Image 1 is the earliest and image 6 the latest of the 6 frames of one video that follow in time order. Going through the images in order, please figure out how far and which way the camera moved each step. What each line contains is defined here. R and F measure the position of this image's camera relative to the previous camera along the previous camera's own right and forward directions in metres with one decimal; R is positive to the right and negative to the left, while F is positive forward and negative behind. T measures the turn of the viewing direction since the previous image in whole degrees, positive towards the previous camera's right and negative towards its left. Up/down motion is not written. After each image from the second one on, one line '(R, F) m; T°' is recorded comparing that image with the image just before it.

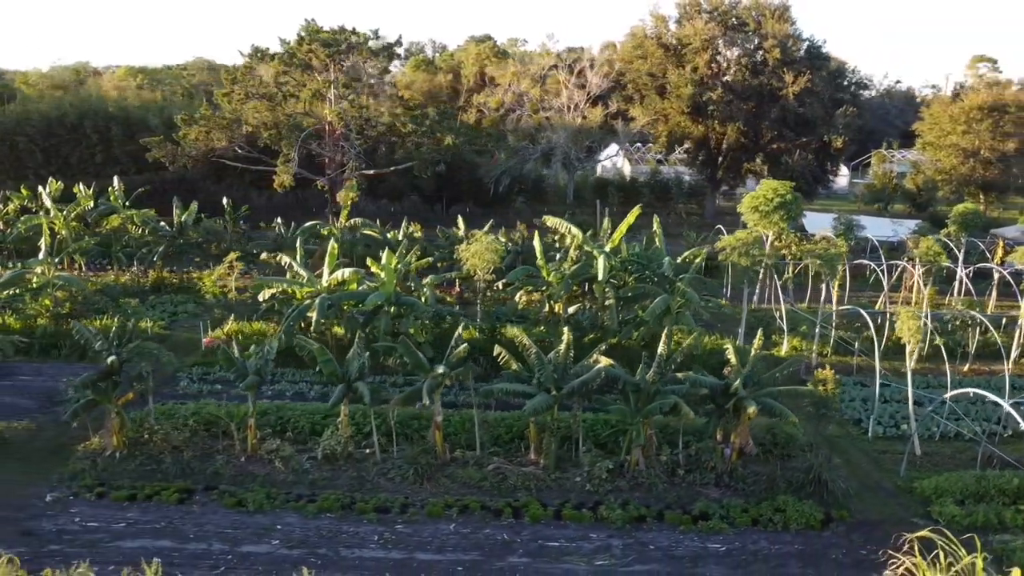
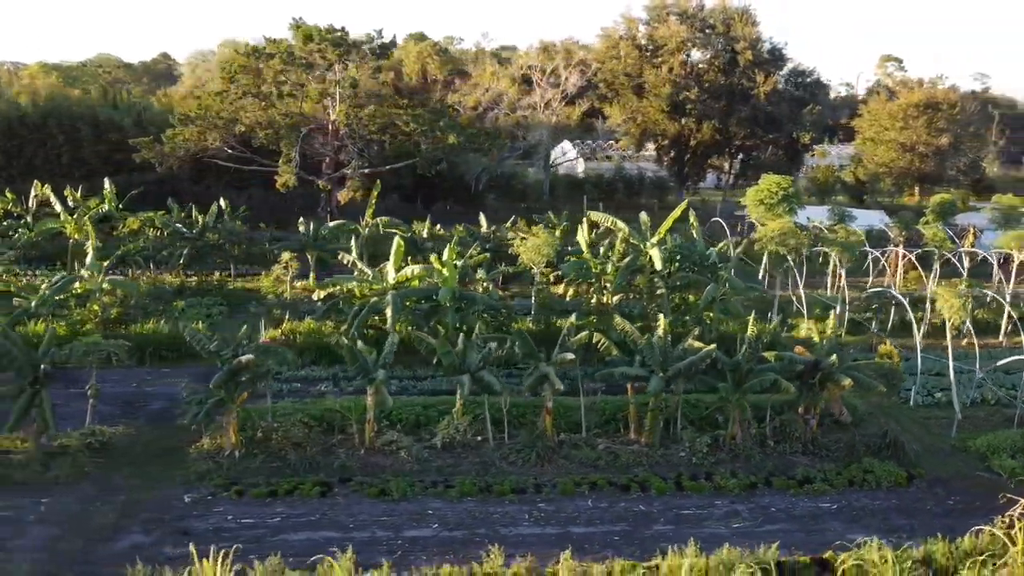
(-2.8, -0.4) m; +6°
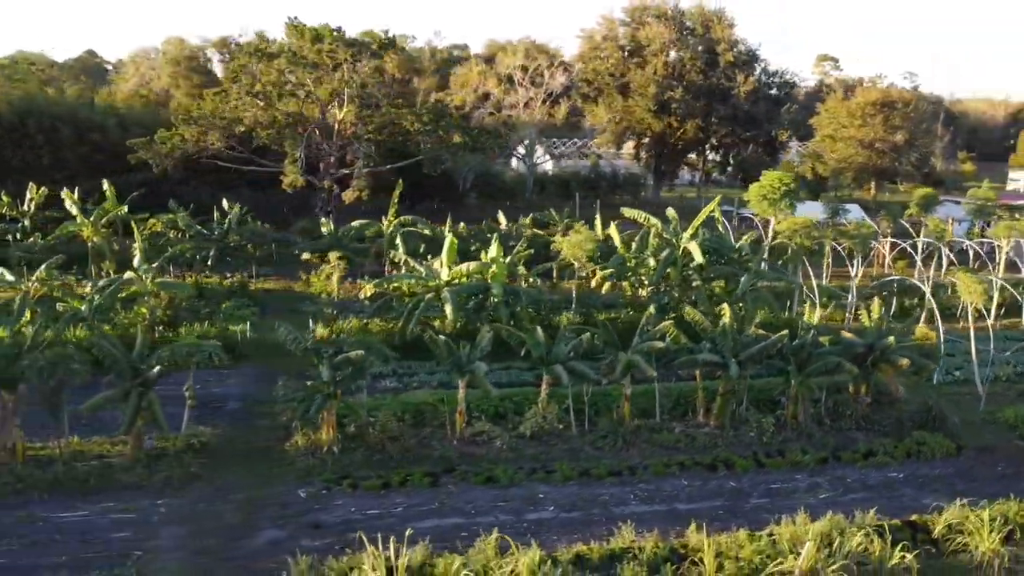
(-2.2, -0.4) m; +5°
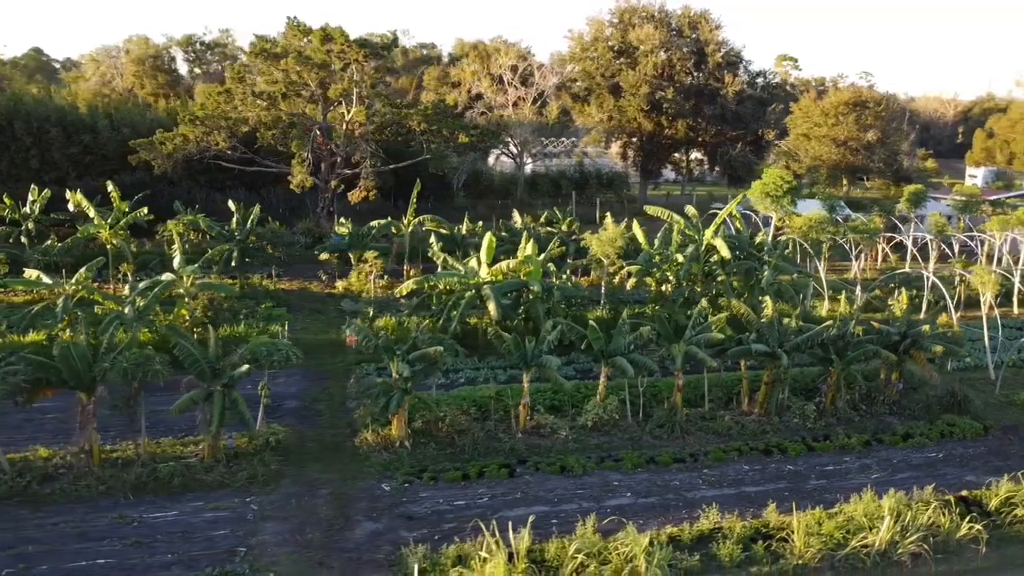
(-1.6, -0.3) m; +3°
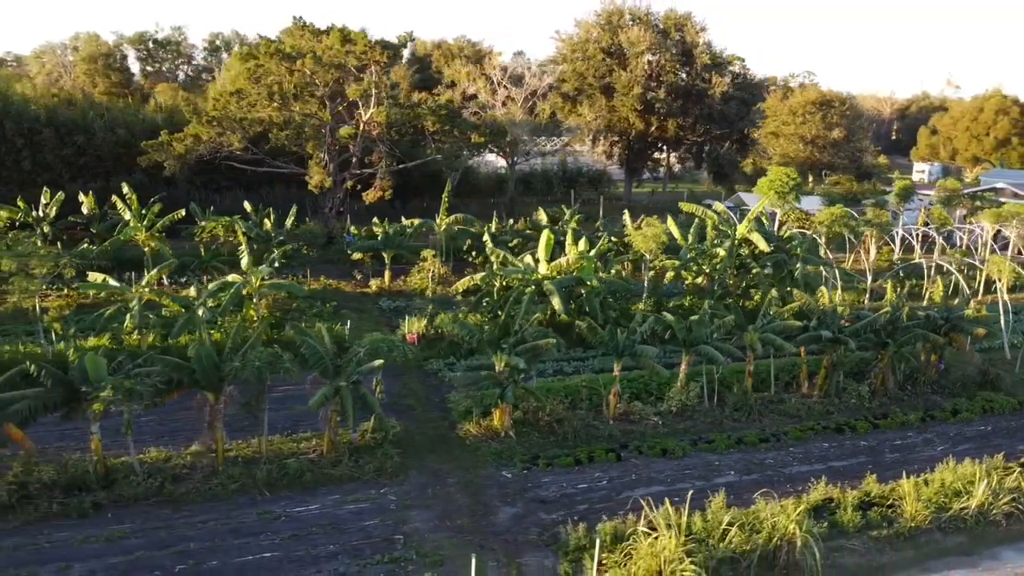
(-2.4, -0.4) m; +5°
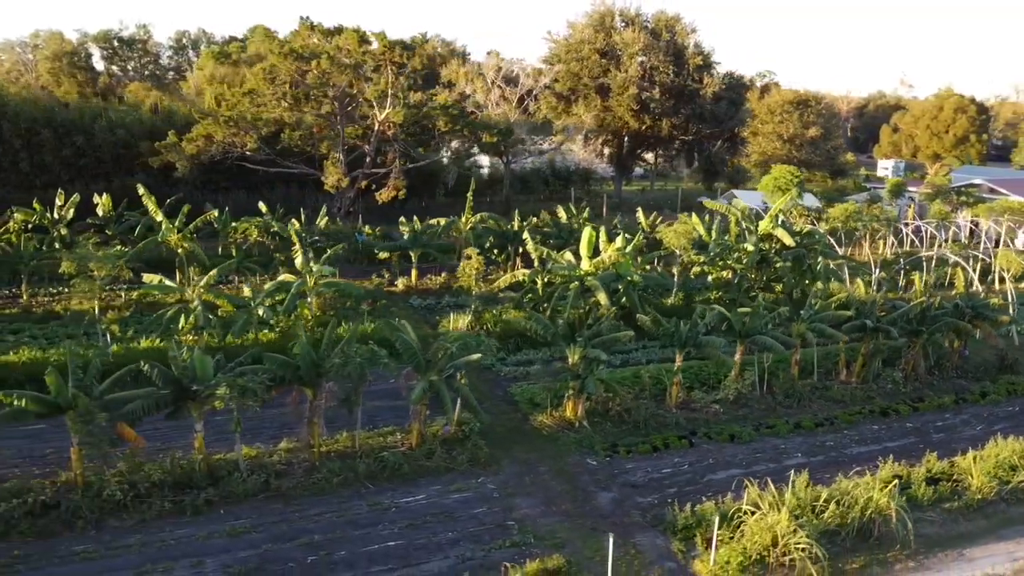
(-1.8, -0.4) m; +3°
